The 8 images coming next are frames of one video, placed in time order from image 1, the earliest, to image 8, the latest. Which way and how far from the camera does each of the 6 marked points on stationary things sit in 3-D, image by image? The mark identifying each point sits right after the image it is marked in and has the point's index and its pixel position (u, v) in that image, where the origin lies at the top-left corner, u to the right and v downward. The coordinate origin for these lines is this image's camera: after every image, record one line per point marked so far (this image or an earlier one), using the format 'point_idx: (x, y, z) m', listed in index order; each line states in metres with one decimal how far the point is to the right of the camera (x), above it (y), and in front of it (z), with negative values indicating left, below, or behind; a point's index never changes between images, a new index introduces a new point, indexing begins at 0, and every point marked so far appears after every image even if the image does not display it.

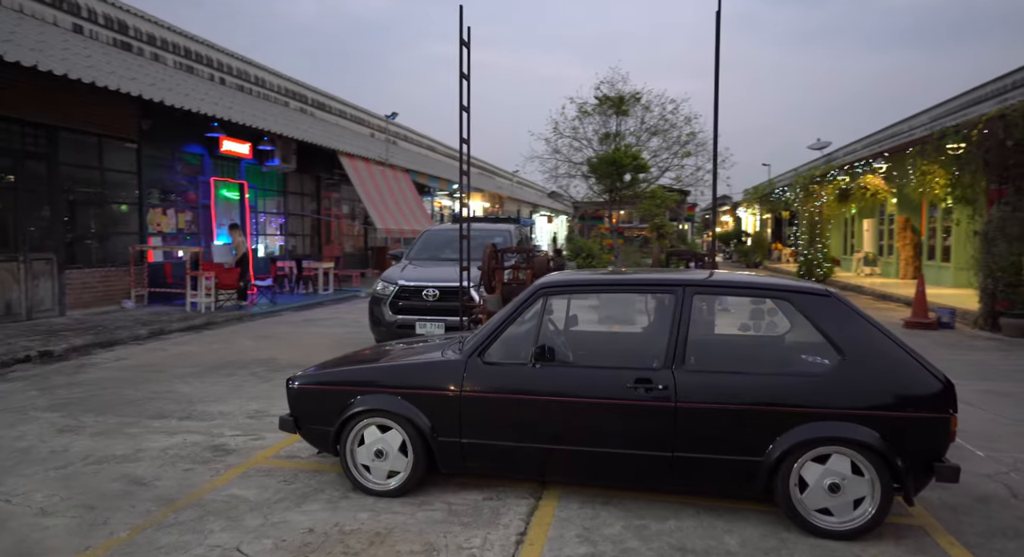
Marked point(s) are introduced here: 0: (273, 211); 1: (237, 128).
0: (-7.3, +2.1, +20.0) m
1: (-7.1, +3.9, +17.0) m
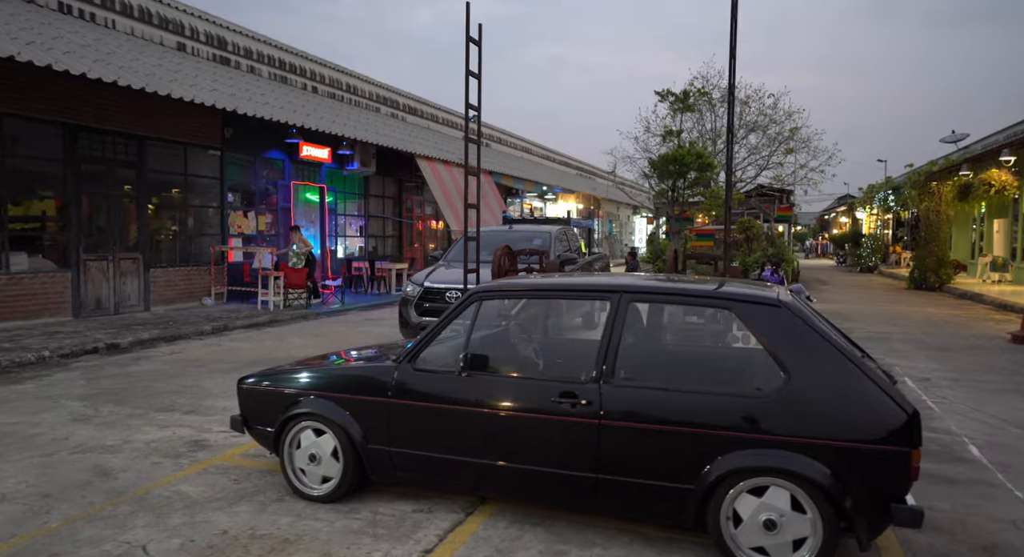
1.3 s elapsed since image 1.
0: (-5.0, +2.1, +20.8) m
1: (-5.3, +3.9, +17.8) m
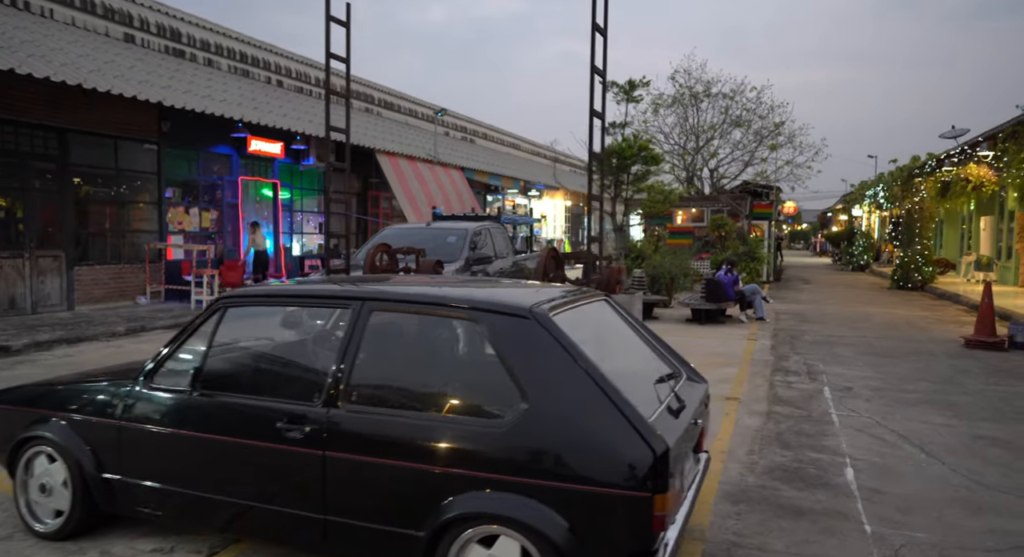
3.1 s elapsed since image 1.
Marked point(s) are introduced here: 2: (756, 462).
0: (-6.2, +2.1, +20.3) m
1: (-6.5, +3.9, +17.3) m
2: (+1.9, -1.4, +5.0) m
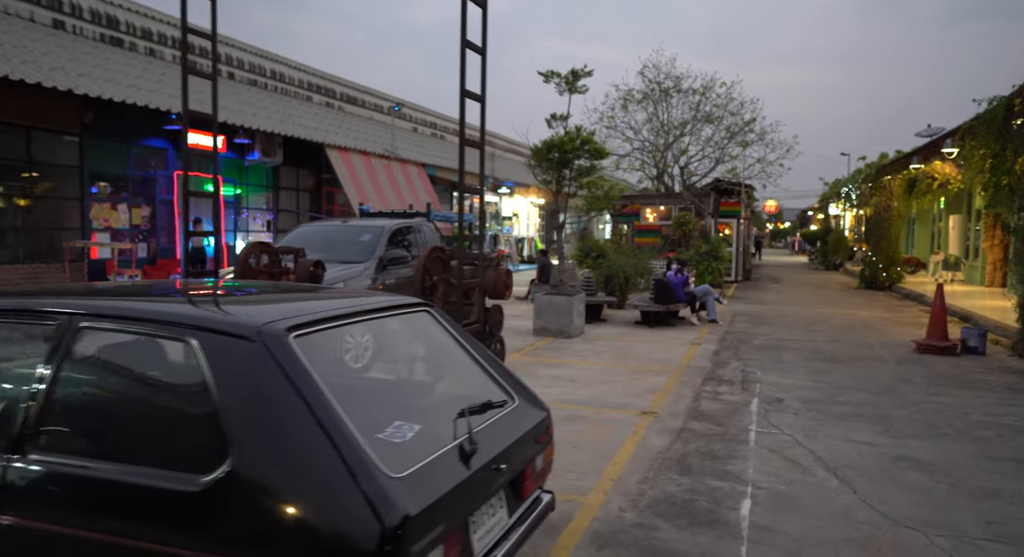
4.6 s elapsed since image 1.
0: (-7.5, +2.1, +19.5) m
1: (-7.7, +3.9, +16.5) m
2: (+0.9, -1.5, +4.4) m
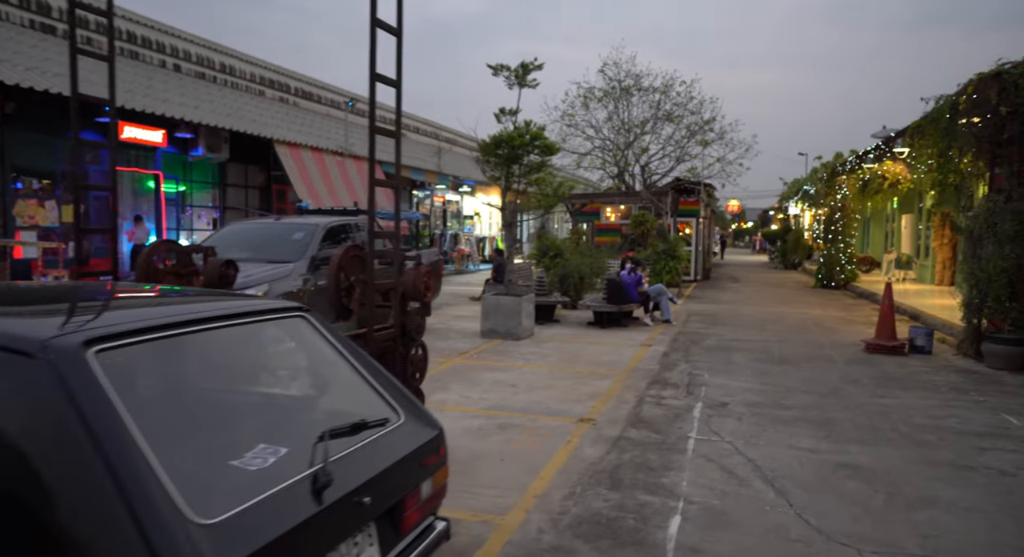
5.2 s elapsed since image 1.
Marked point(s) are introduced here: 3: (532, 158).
0: (-8.8, +2.1, +18.8) m
1: (-8.9, +3.9, +15.7) m
2: (+0.3, -1.5, +4.1) m
3: (+0.4, +2.2, +11.7) m
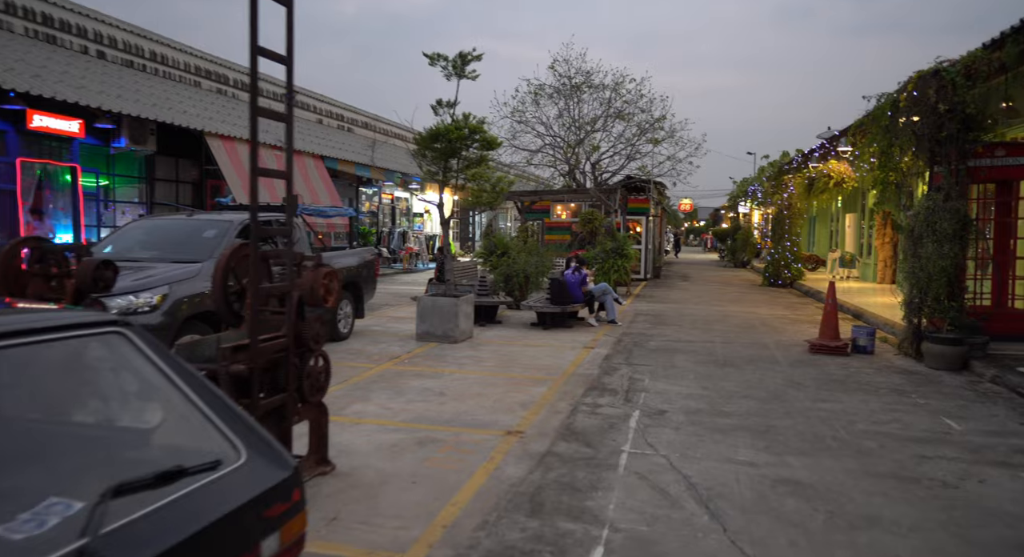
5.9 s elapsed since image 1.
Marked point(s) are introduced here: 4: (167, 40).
0: (-10.3, +2.1, +17.7) m
1: (-10.2, +3.9, +14.6) m
2: (-0.2, -1.5, +3.6) m
3: (-0.7, +2.2, +11.2) m
4: (-11.2, +7.7, +21.1) m
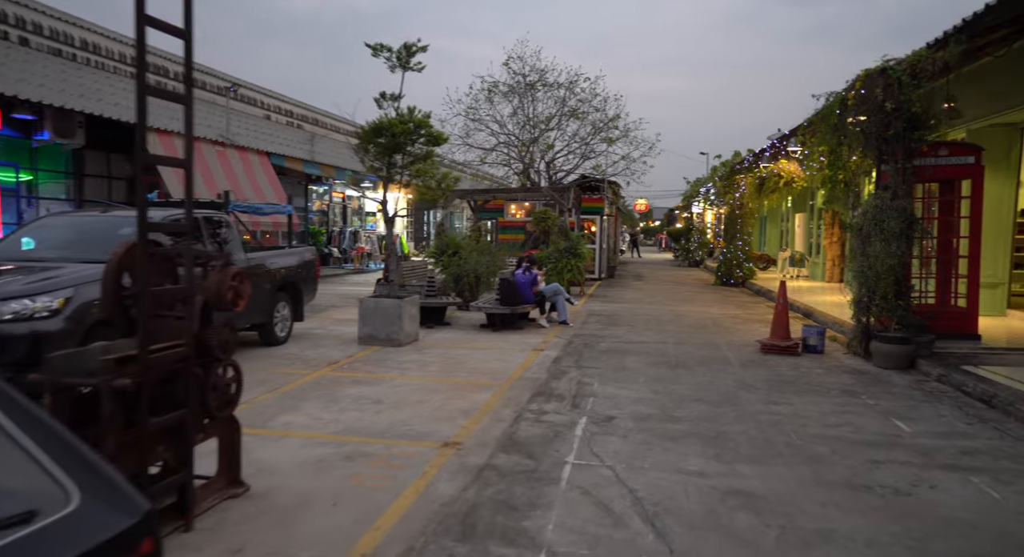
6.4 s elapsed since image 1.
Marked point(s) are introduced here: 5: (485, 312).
0: (-11.5, +2.1, +16.6) m
1: (-11.2, +3.9, +13.5) m
2: (-0.6, -1.5, +3.2) m
3: (-1.5, +2.1, +10.8) m
4: (-12.7, +7.6, +19.9) m
5: (-0.5, -0.6, +11.6) m
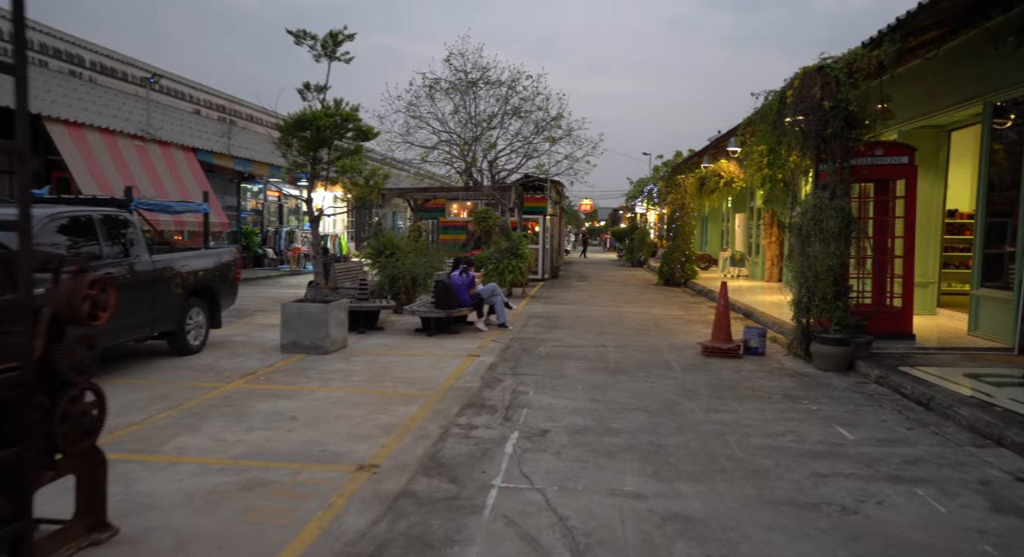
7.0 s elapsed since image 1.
0: (-13.0, +2.0, +15.1) m
1: (-12.4, +3.8, +12.1) m
2: (-1.0, -1.5, +2.7) m
3: (-2.6, +2.1, +10.1) m
4: (-14.4, +7.5, +18.4) m
5: (-1.5, -0.6, +11.1) m
